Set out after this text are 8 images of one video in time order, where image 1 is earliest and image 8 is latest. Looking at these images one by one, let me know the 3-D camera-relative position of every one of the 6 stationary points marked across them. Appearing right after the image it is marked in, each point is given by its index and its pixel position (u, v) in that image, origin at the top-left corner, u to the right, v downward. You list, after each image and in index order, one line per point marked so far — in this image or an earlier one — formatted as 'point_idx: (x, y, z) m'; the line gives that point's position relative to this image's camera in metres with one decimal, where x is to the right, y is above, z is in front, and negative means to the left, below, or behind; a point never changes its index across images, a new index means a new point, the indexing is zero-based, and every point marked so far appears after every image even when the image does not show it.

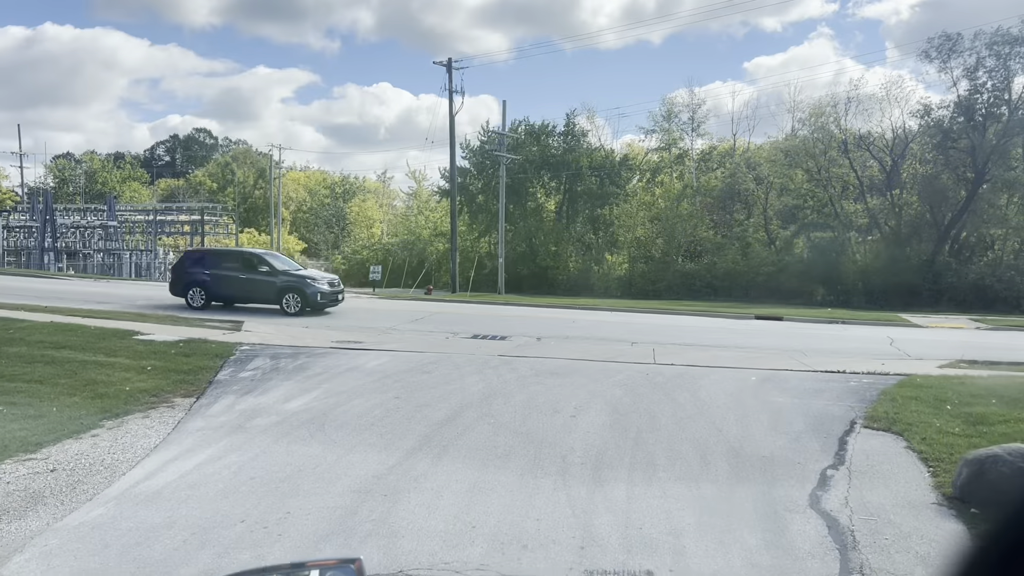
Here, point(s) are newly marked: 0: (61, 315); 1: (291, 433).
0: (-8.5, -0.5, +15.7) m
1: (-2.2, -1.4, +8.2) m
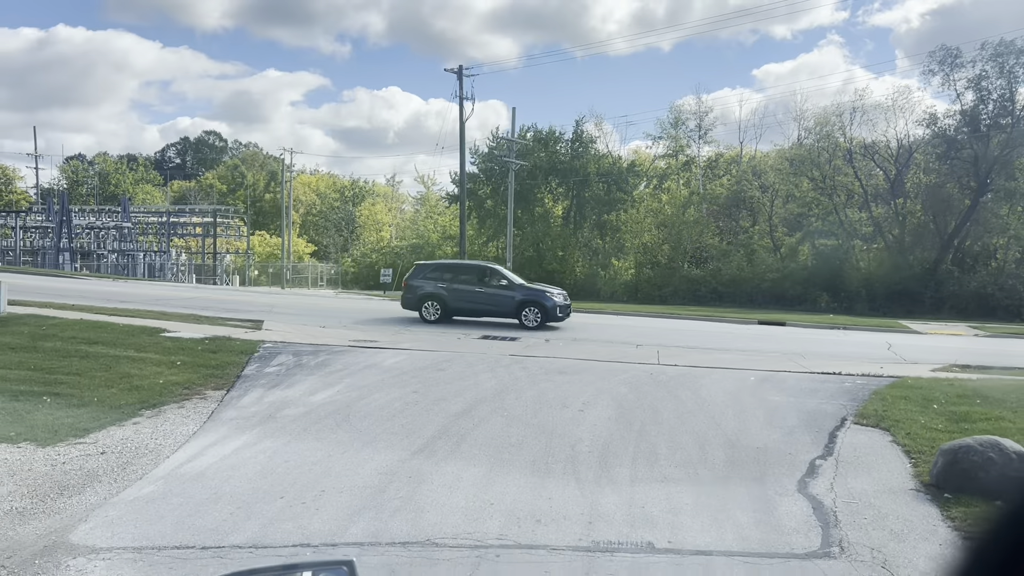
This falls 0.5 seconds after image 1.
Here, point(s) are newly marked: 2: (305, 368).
0: (-8.4, -0.5, +16.4) m
1: (-2.0, -1.4, +8.8) m
2: (-2.9, -1.1, +11.8) m
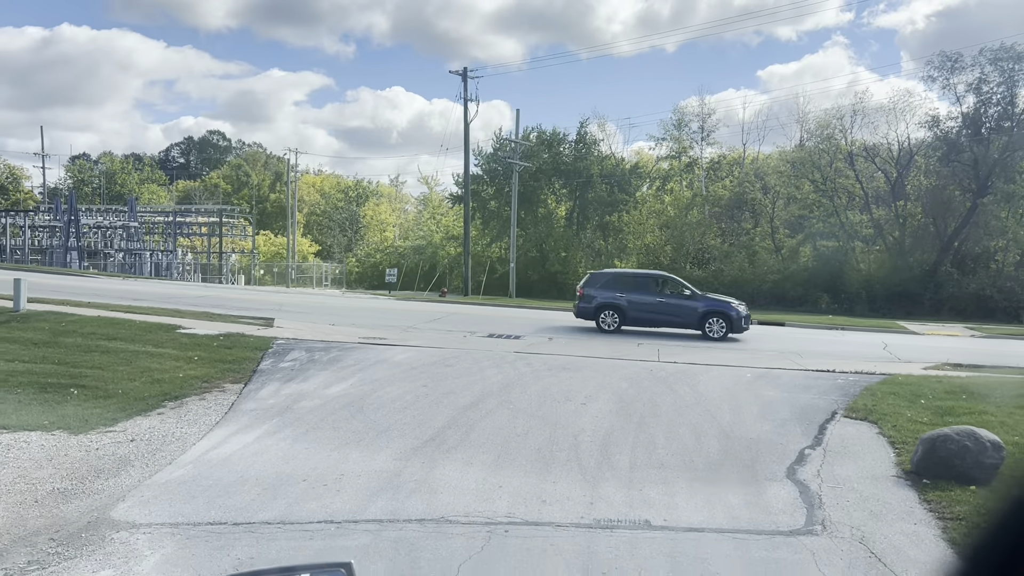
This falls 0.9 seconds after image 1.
0: (-8.3, -0.4, +16.9) m
1: (-2.0, -1.4, +9.2) m
2: (-2.9, -1.1, +12.2) m
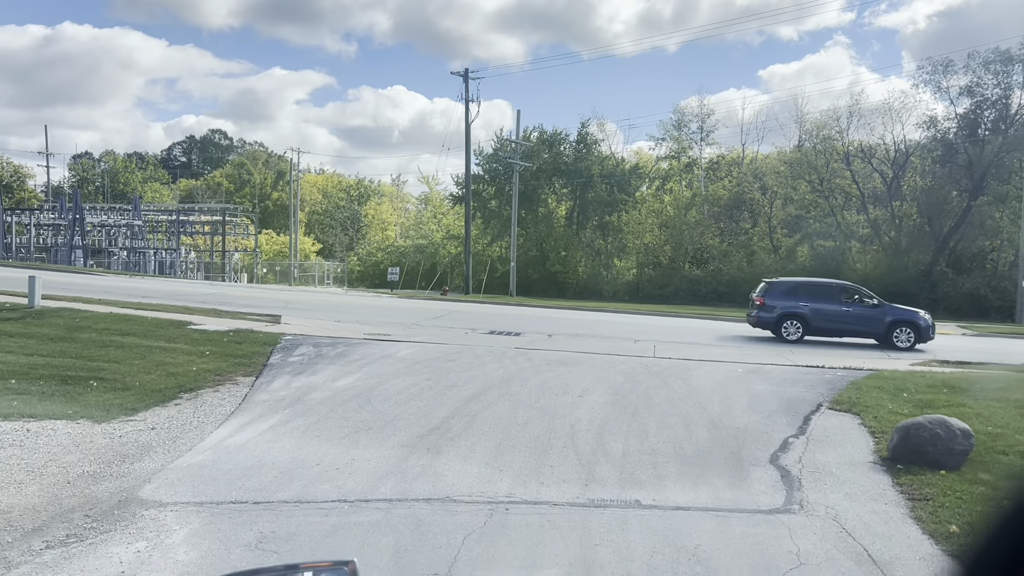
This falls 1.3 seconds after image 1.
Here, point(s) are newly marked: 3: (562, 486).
0: (-8.3, -0.4, +17.3) m
1: (-2.0, -1.4, +9.7) m
2: (-2.9, -1.1, +12.7) m
3: (+0.4, -1.6, +6.6) m
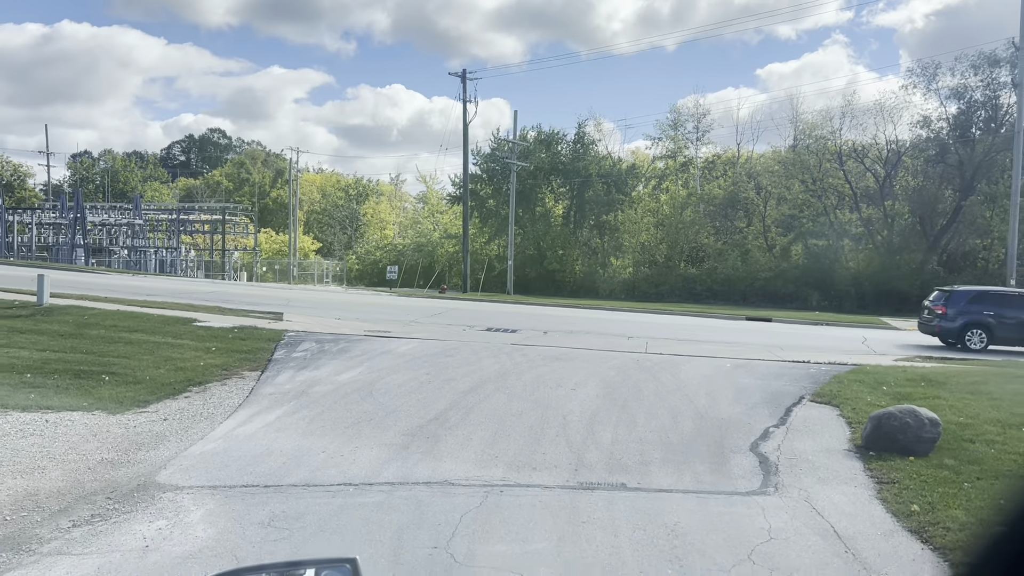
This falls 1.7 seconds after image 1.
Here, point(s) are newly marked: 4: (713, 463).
0: (-8.3, -0.3, +17.7) m
1: (-2.0, -1.3, +10.1) m
2: (-2.9, -1.0, +13.1) m
3: (+0.3, -1.5, +7.0) m
4: (+1.8, -1.6, +7.3) m
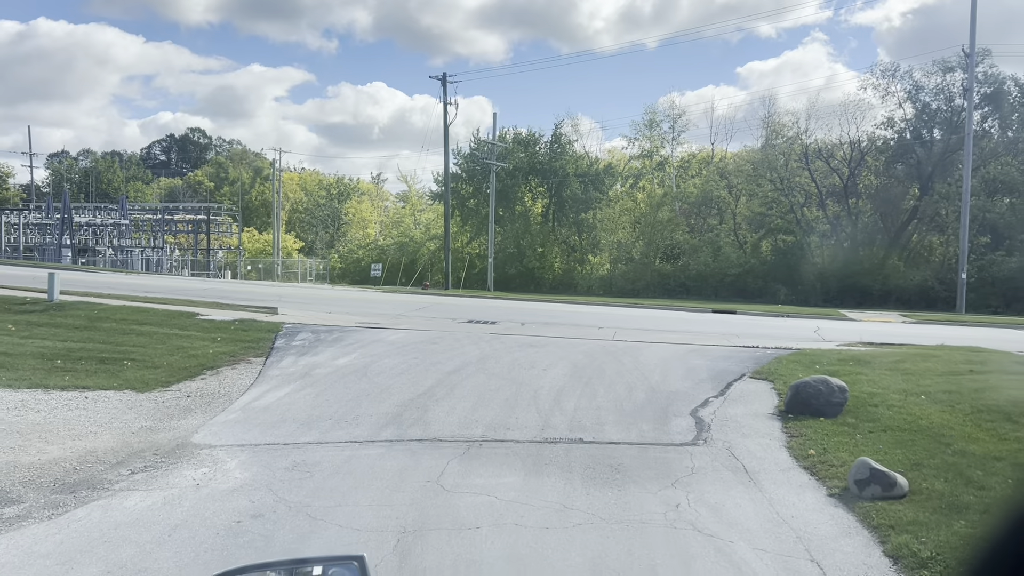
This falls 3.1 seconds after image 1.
0: (-8.8, -0.3, +19.0) m
1: (-2.3, -1.2, +11.5) m
2: (-3.3, -0.9, +14.5) m
3: (+0.1, -1.5, +8.5) m
4: (+1.5, -1.4, +8.8) m
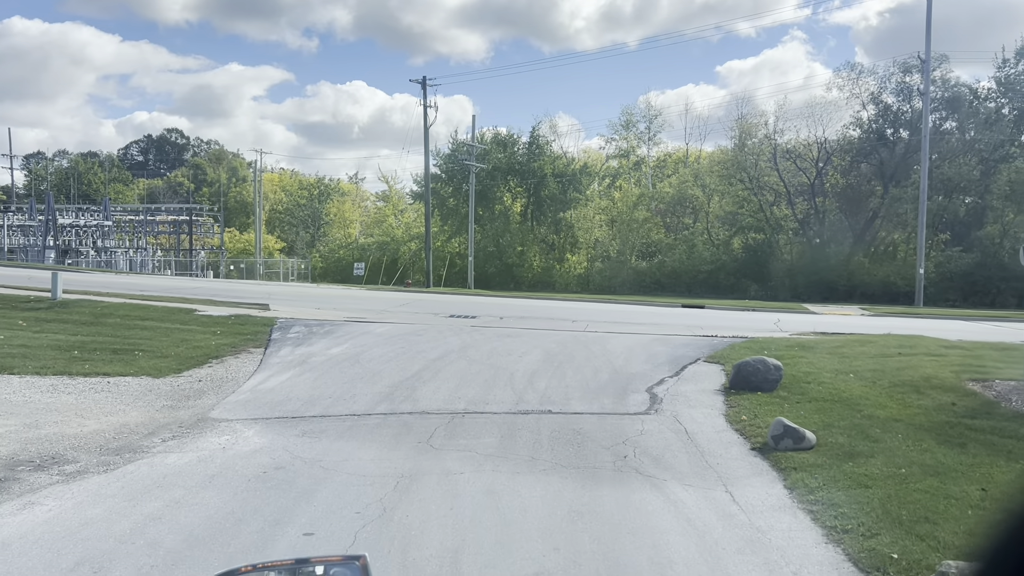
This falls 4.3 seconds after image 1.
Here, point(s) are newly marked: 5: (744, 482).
0: (-9.3, -0.2, +20.0) m
1: (-2.7, -1.2, +12.7) m
2: (-3.7, -0.9, +15.7) m
3: (-0.1, -1.4, +9.8) m
4: (+1.3, -1.4, +10.1) m
5: (+1.9, -1.5, +6.6) m
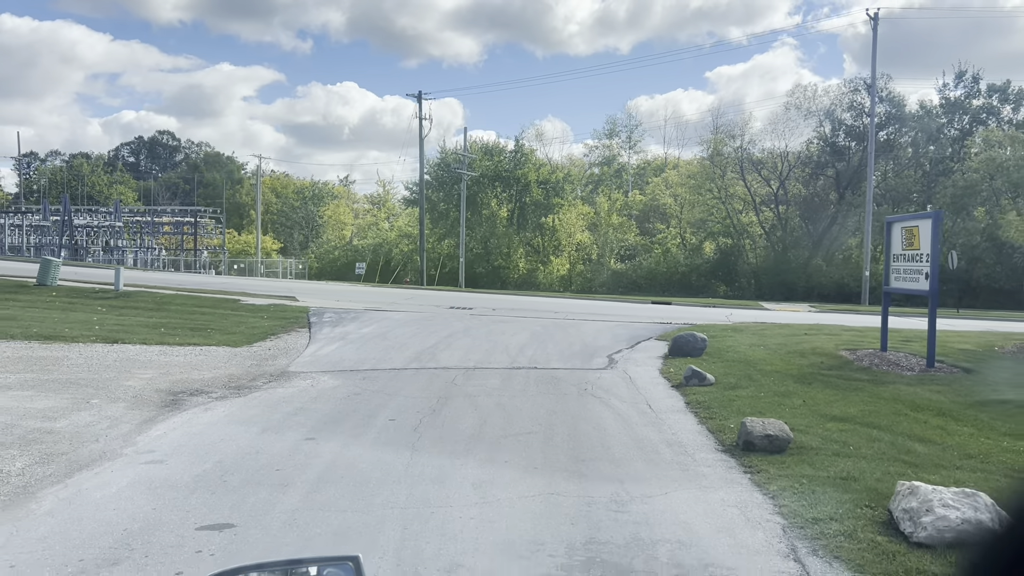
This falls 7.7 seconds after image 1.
0: (-9.6, 0.0, +23.5) m
1: (-2.8, -1.0, +16.4) m
2: (-3.9, -0.7, +19.3) m
3: (-0.2, -1.2, +13.4) m
4: (+1.2, -1.2, +13.8) m
5: (+1.8, -1.4, +10.3) m
